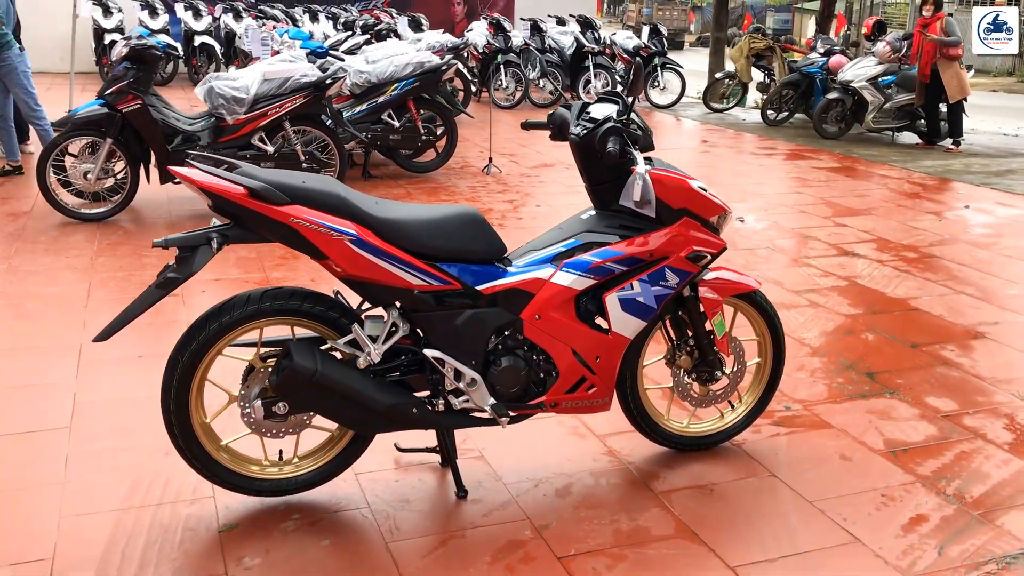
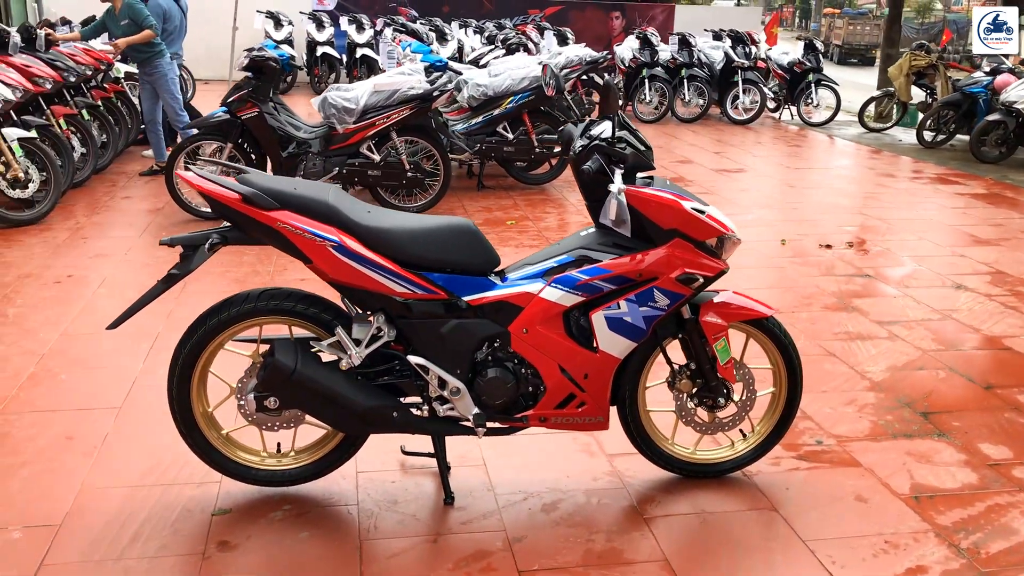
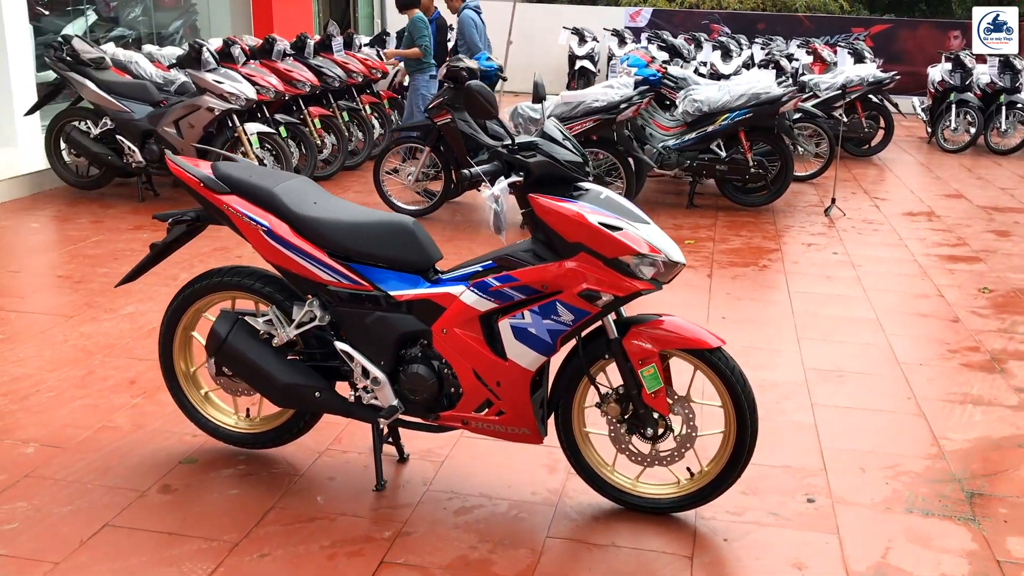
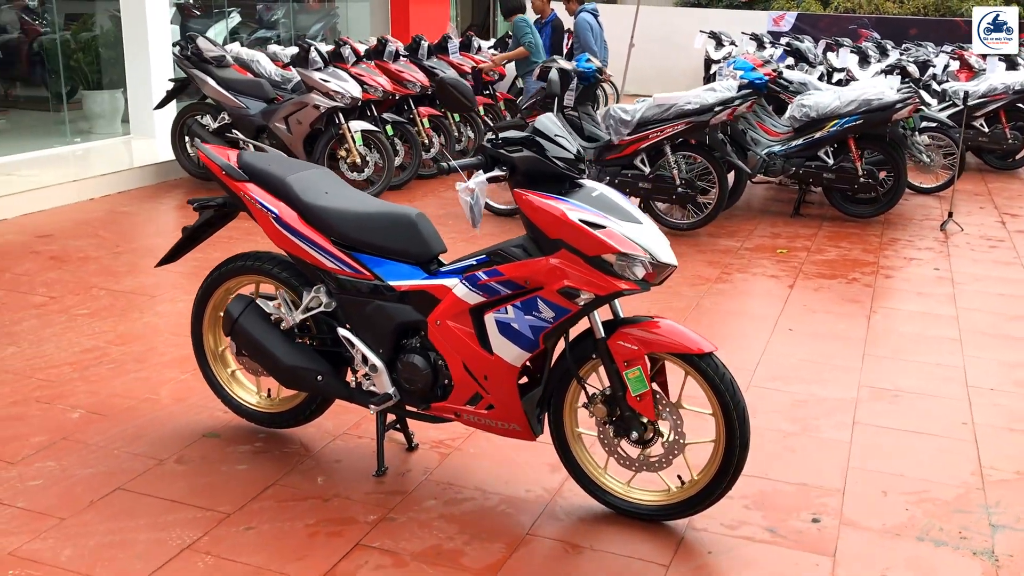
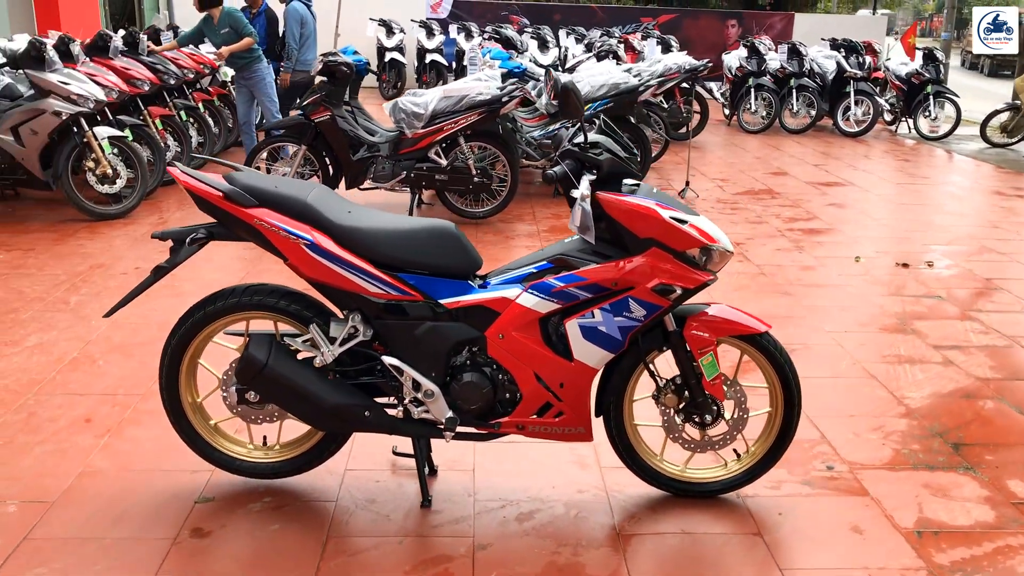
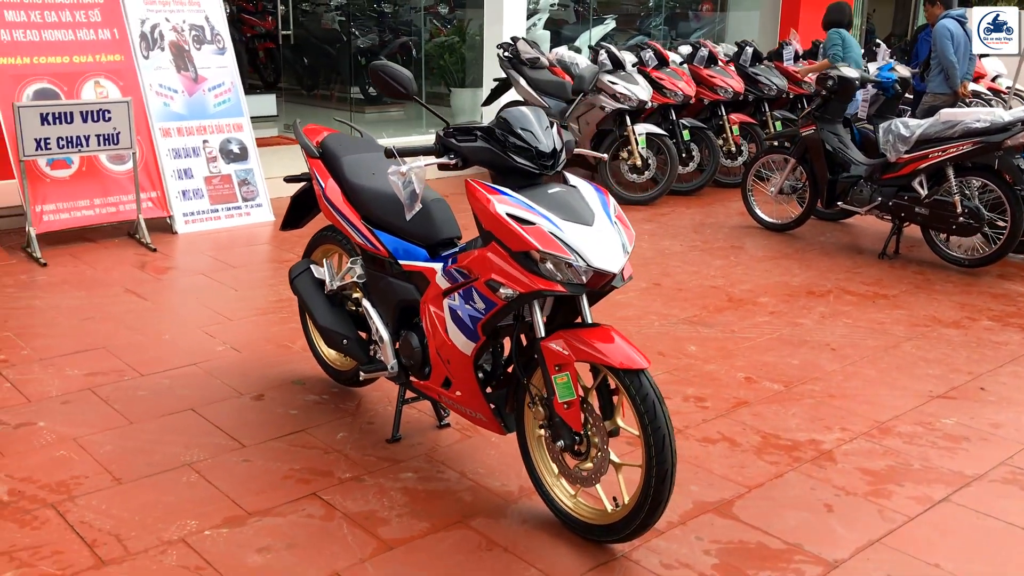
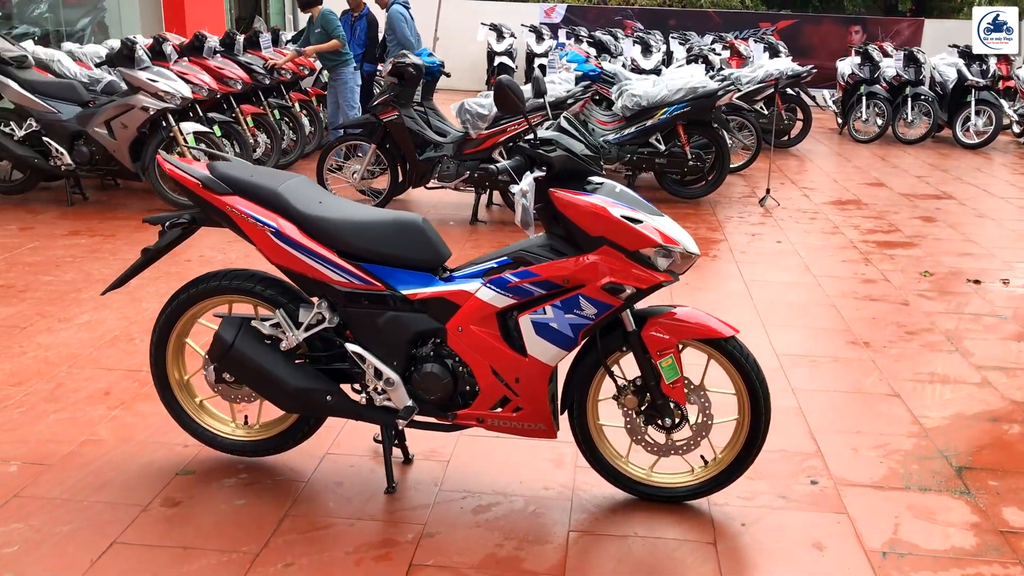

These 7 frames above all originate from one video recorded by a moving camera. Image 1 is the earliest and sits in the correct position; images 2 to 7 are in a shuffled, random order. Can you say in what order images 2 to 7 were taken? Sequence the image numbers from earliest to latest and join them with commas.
2, 5, 7, 3, 4, 6
